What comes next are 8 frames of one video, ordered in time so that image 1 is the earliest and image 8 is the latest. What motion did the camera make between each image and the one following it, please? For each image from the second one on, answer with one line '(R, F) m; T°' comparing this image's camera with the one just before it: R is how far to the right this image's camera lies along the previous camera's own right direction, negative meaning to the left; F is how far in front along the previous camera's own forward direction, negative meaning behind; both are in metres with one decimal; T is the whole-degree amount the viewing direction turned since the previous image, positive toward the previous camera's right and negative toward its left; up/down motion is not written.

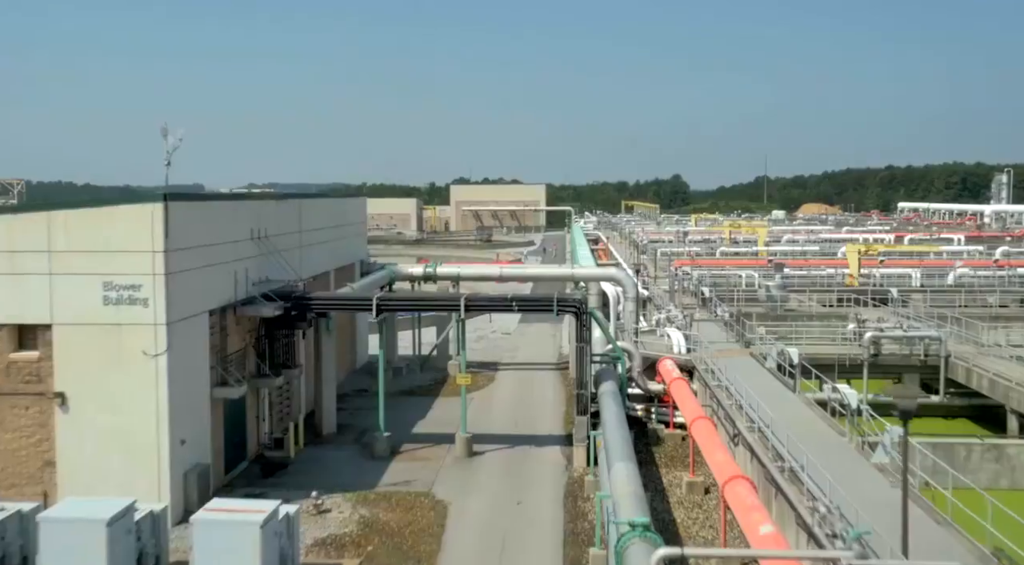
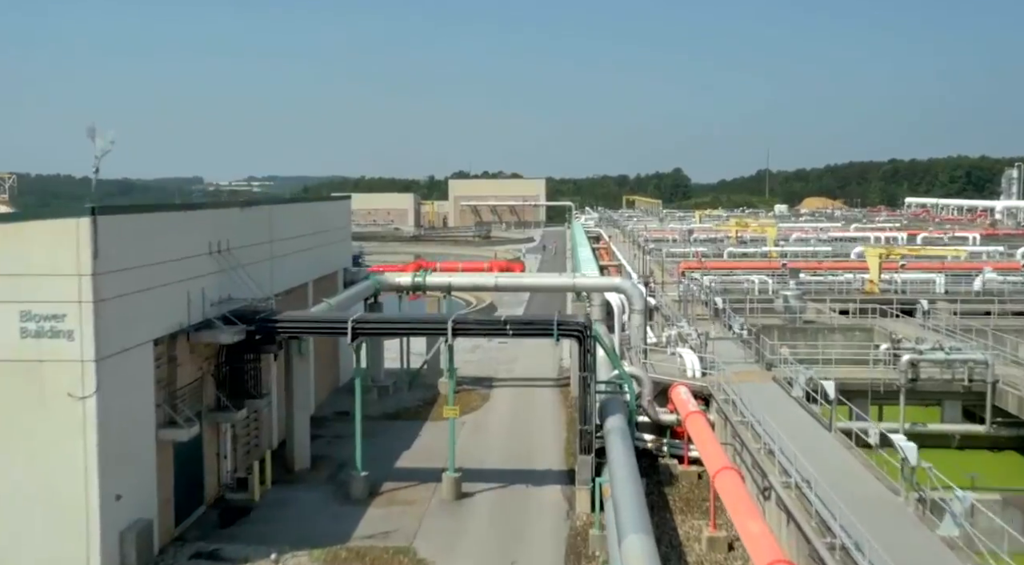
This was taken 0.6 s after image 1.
(+0.1, +1.6) m; 0°
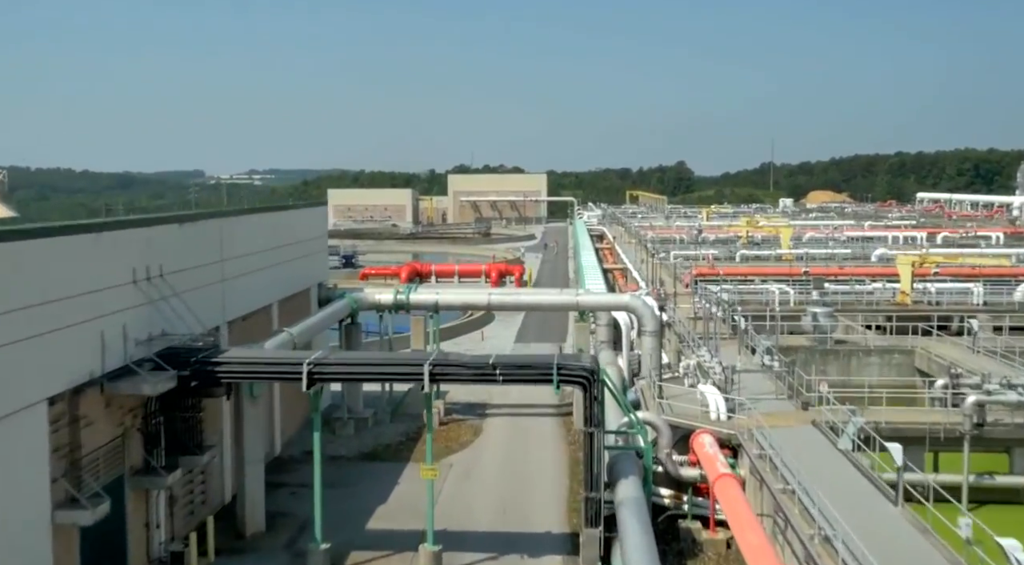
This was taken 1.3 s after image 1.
(+0.1, +2.1) m; 0°
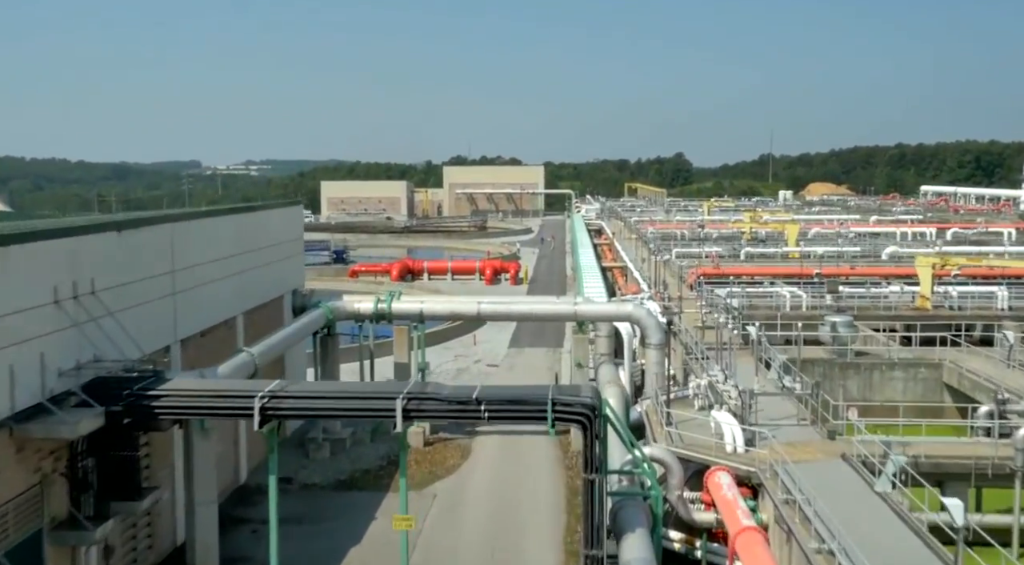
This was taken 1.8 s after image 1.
(+0.1, +1.4) m; 0°
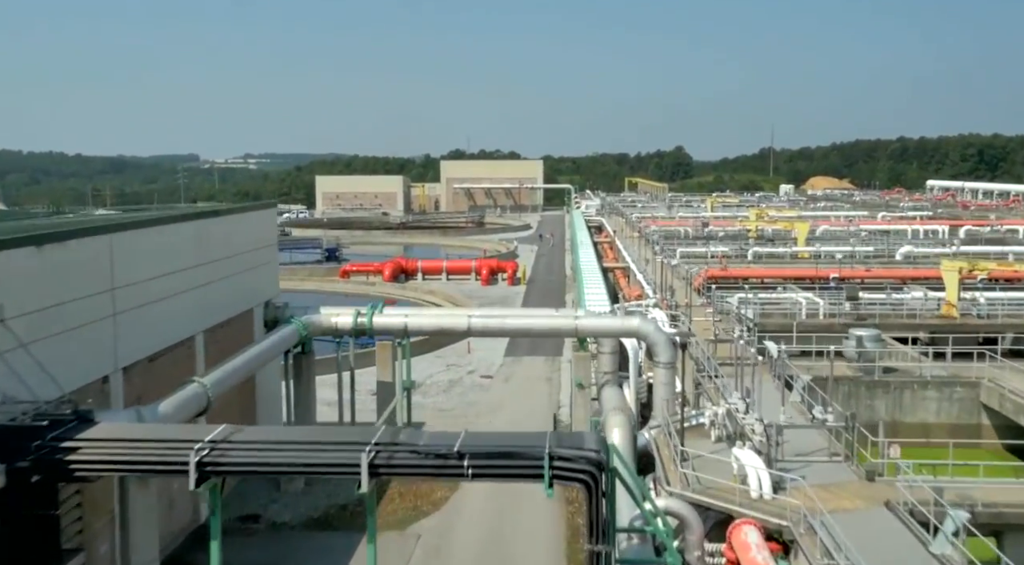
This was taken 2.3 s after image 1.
(+0.1, +1.4) m; 0°
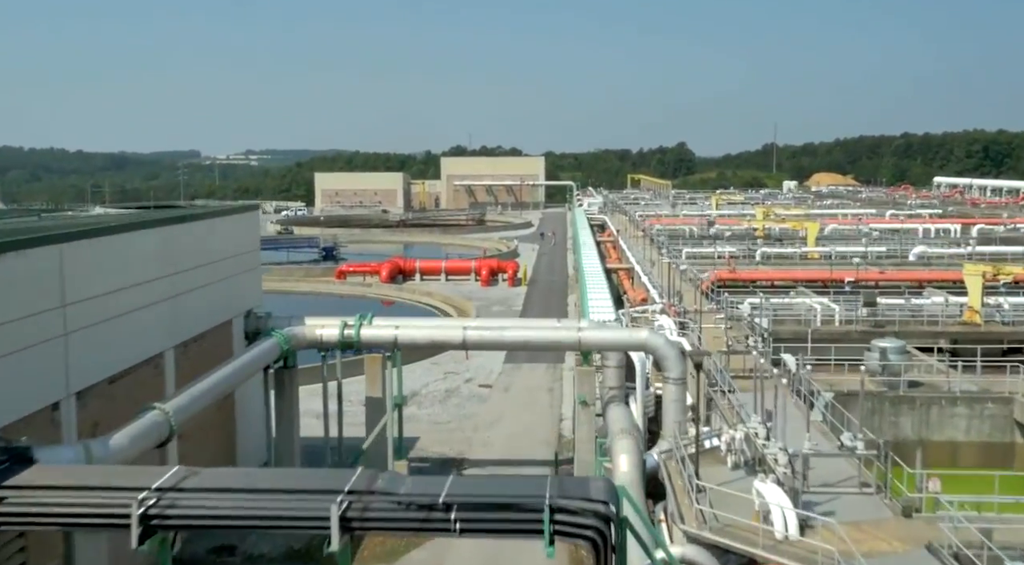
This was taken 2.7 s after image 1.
(0.0, +0.9) m; 0°
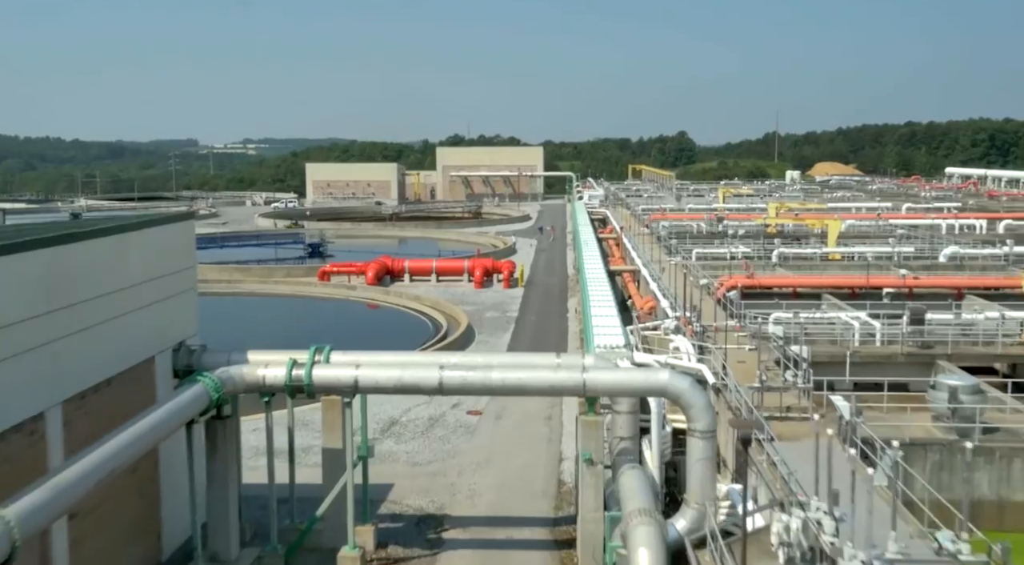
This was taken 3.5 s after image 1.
(+0.1, +2.4) m; 0°
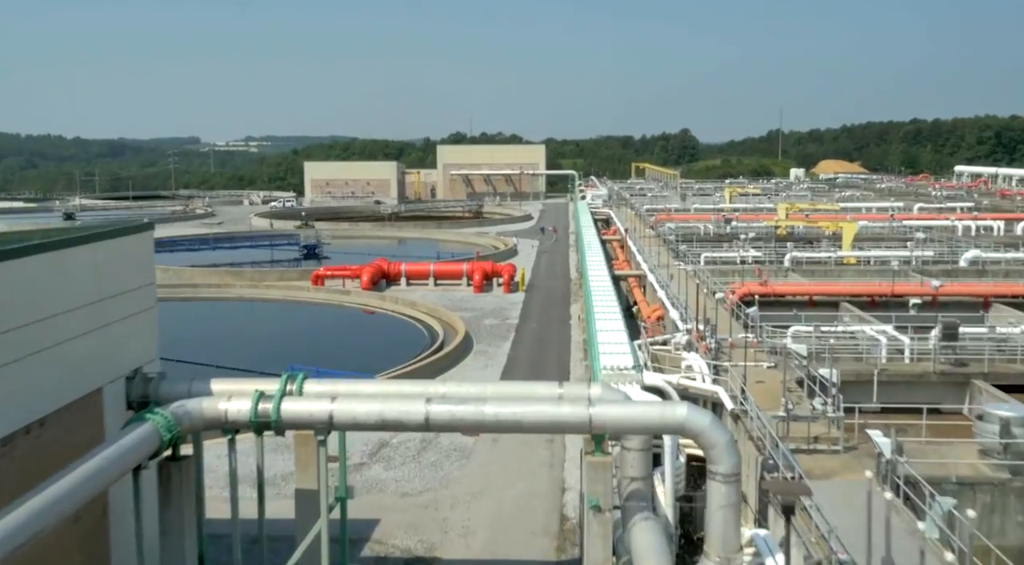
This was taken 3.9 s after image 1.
(+0.1, +1.2) m; 0°
